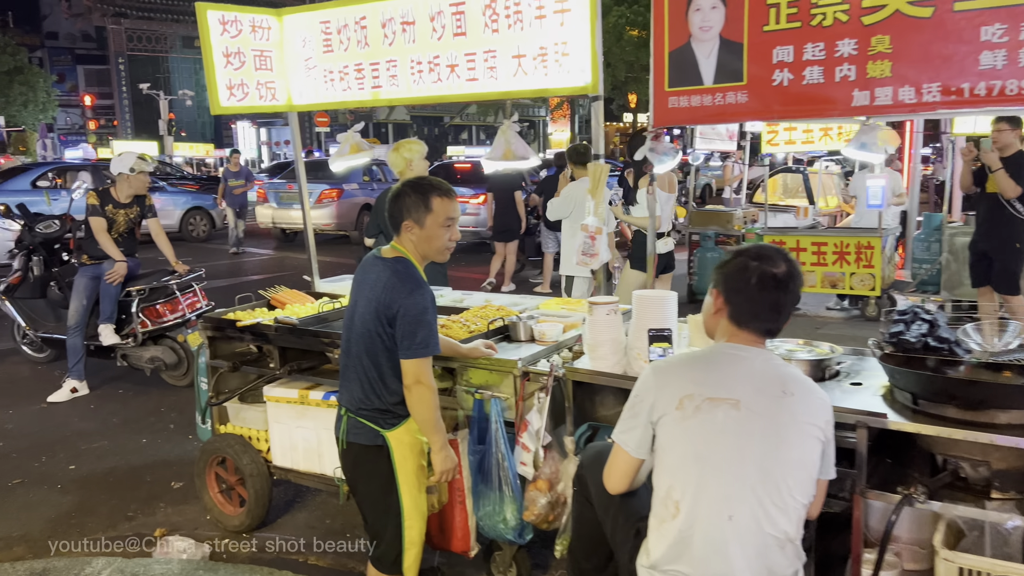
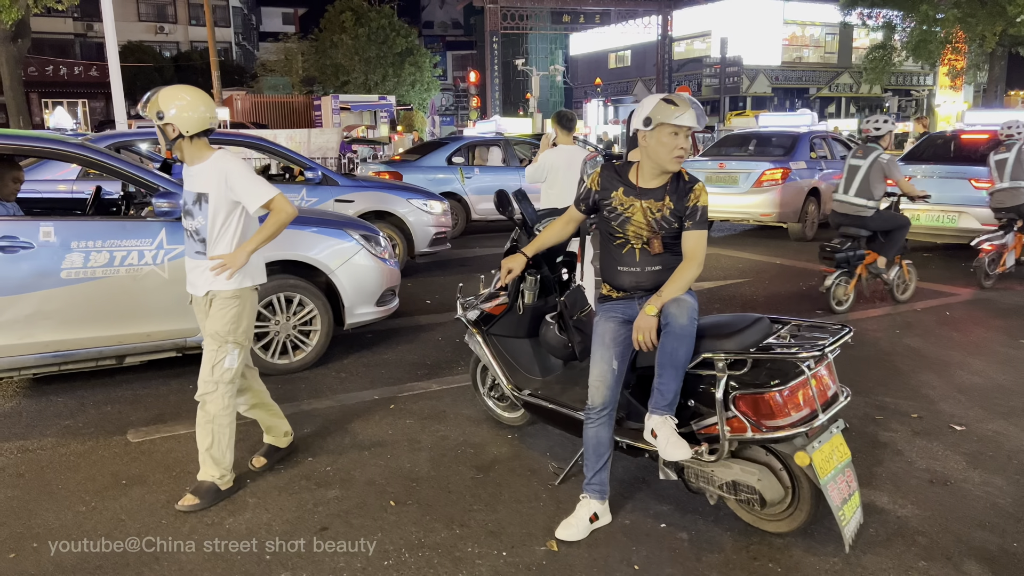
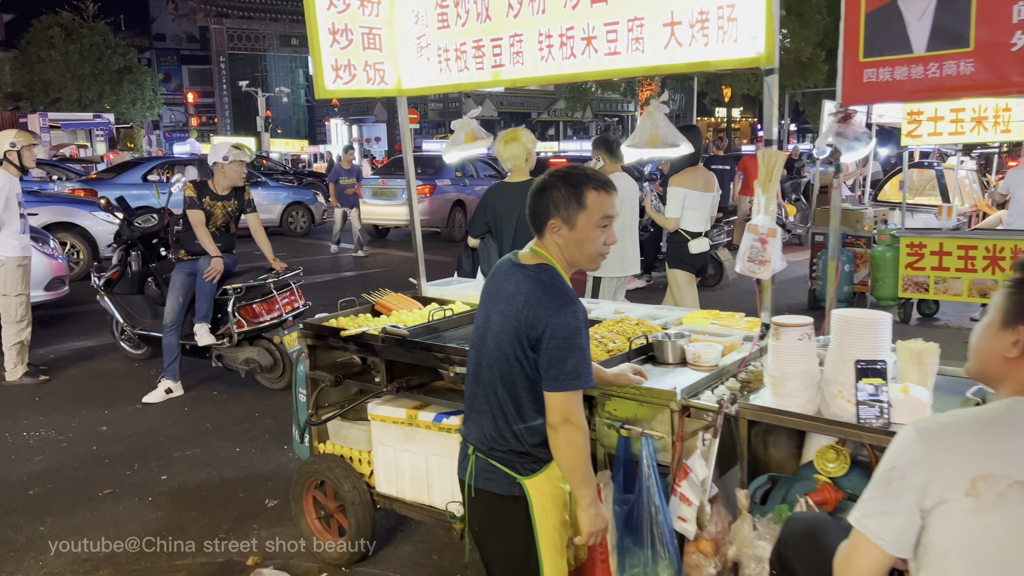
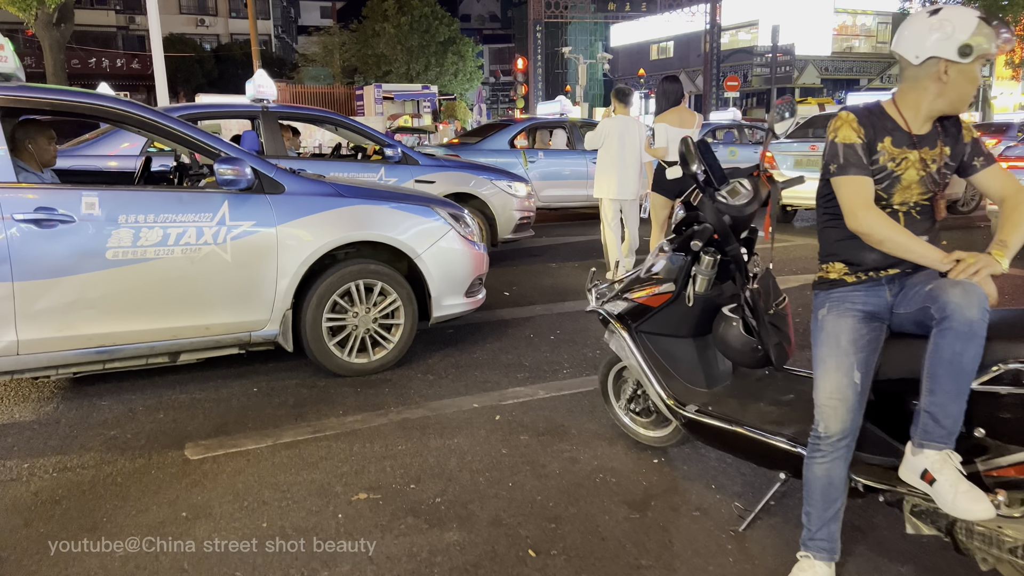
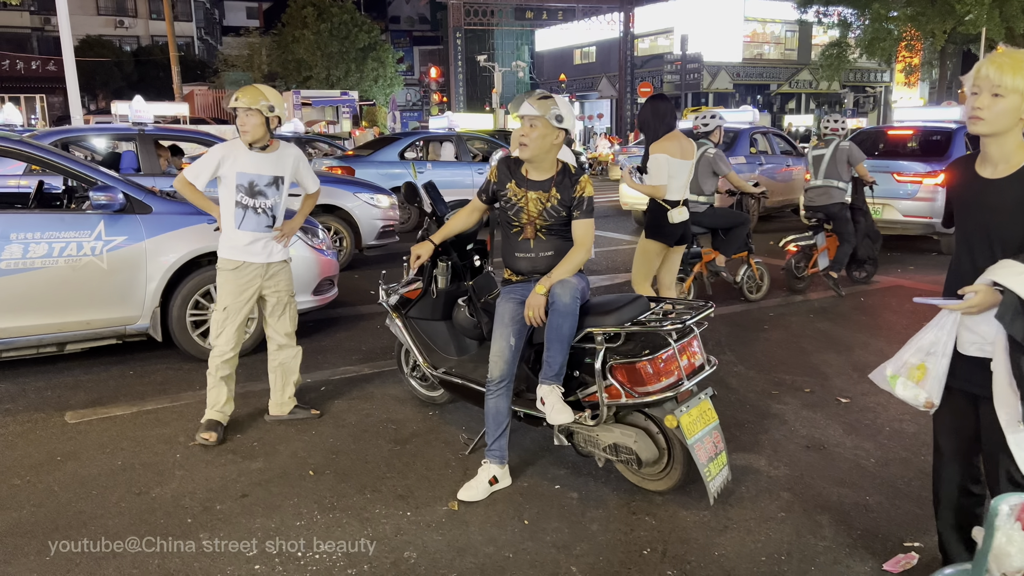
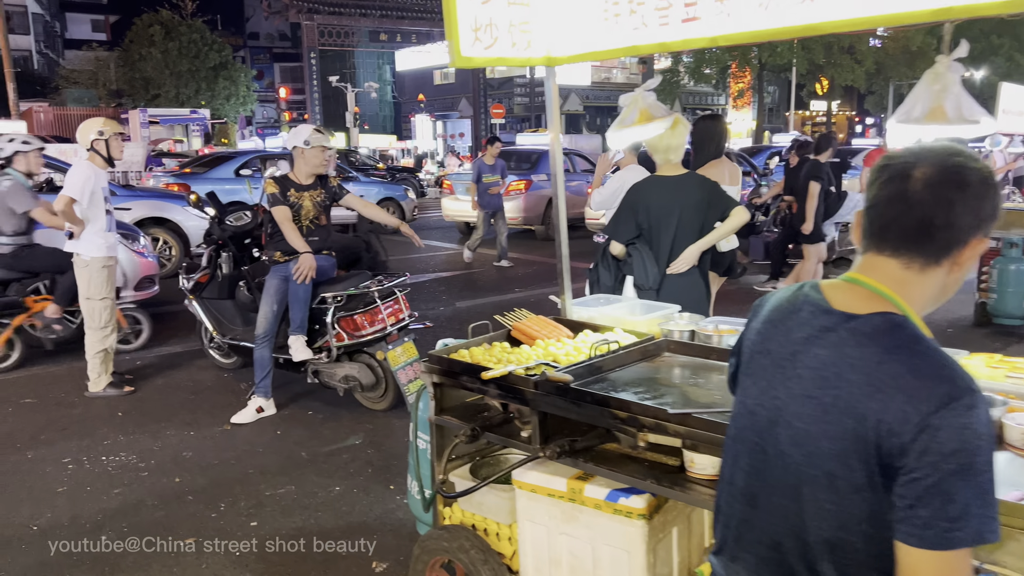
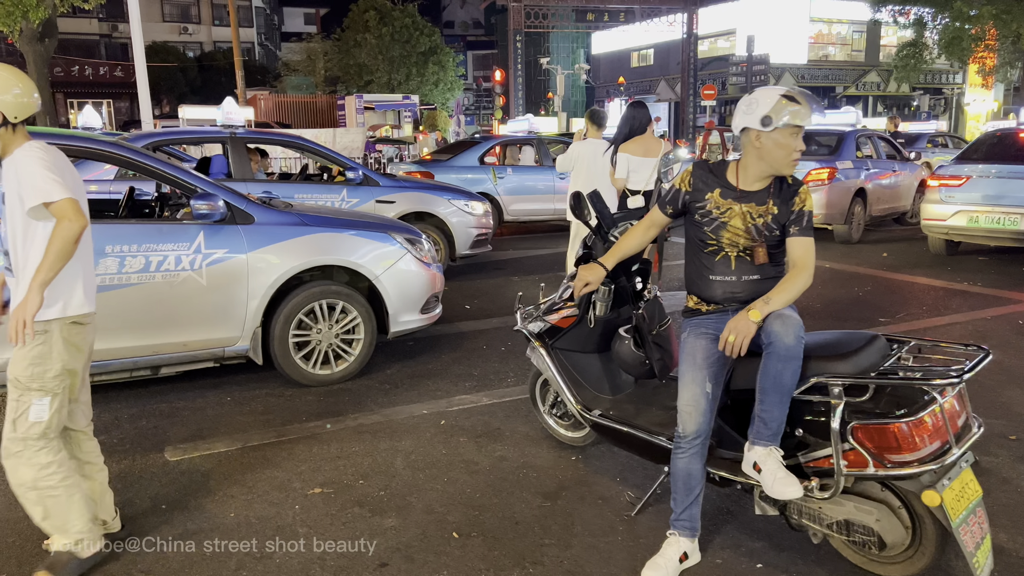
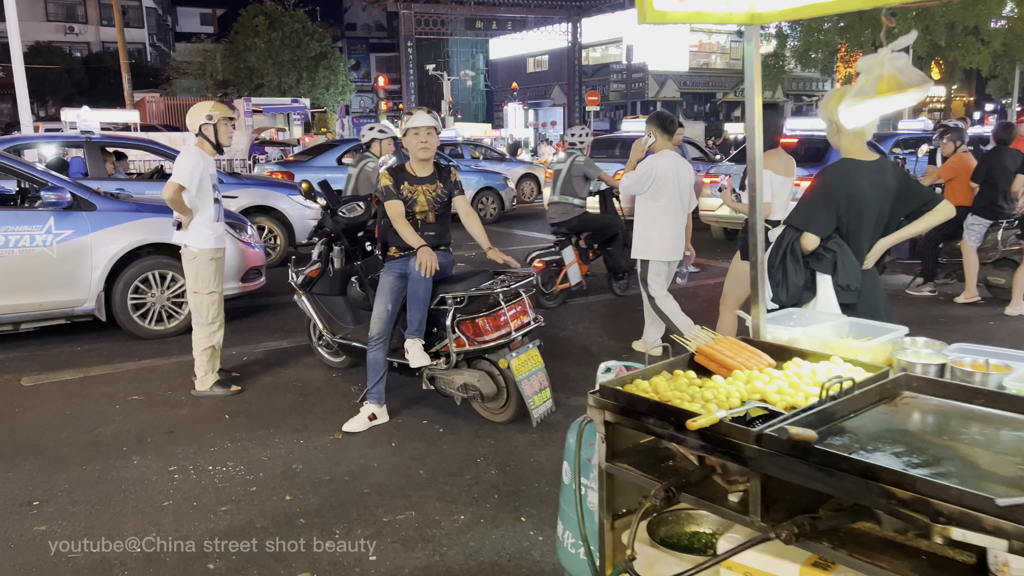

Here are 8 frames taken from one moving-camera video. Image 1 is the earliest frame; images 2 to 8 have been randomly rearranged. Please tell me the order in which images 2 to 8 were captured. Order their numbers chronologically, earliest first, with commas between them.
3, 6, 8, 5, 2, 7, 4
